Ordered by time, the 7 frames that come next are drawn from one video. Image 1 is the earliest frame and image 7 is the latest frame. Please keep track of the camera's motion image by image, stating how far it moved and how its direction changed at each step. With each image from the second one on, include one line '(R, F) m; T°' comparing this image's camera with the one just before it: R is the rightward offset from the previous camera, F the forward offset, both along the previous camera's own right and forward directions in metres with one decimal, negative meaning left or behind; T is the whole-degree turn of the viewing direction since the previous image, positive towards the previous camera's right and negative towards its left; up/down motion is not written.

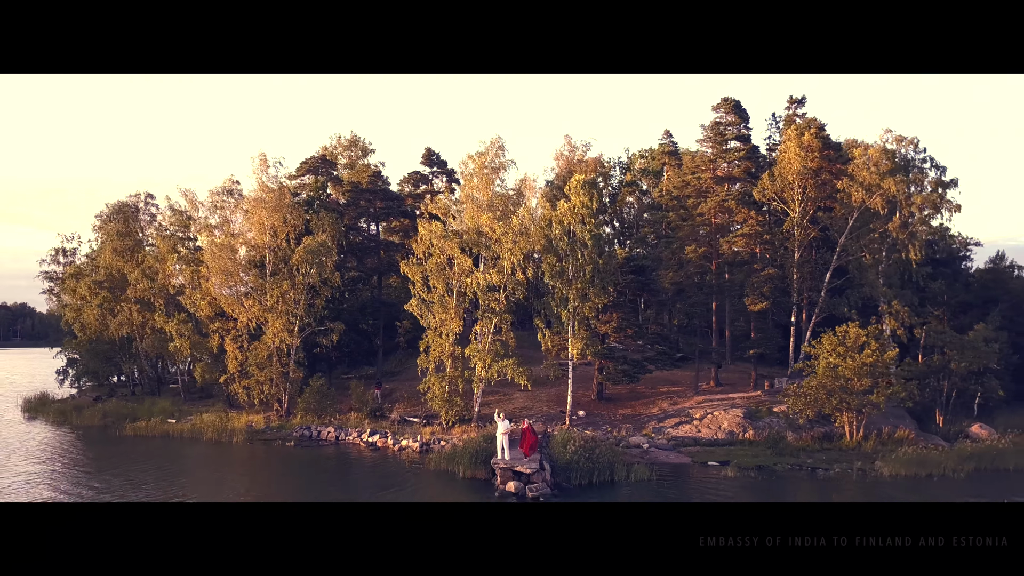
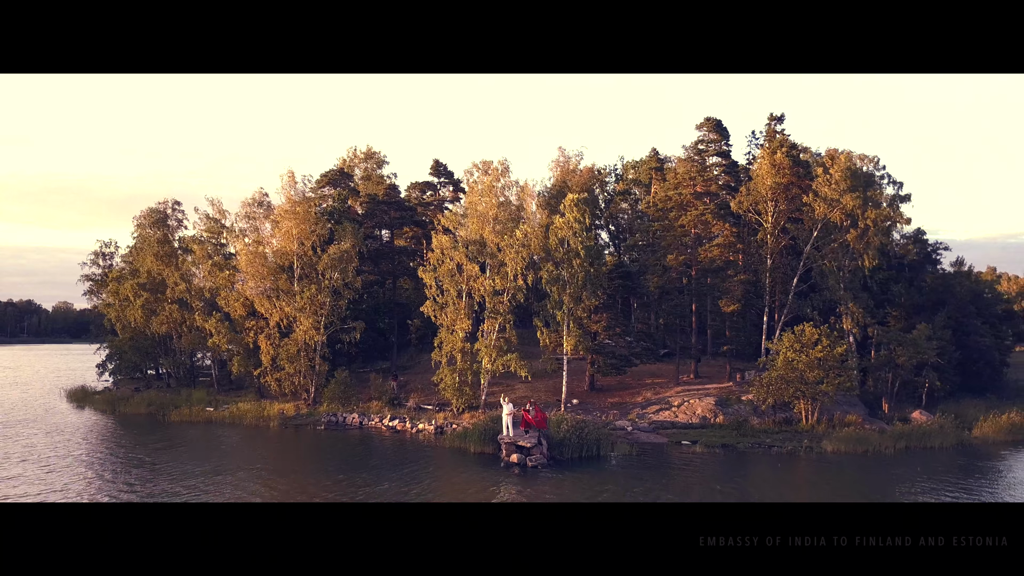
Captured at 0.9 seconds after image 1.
(-0.1, -3.3) m; 0°
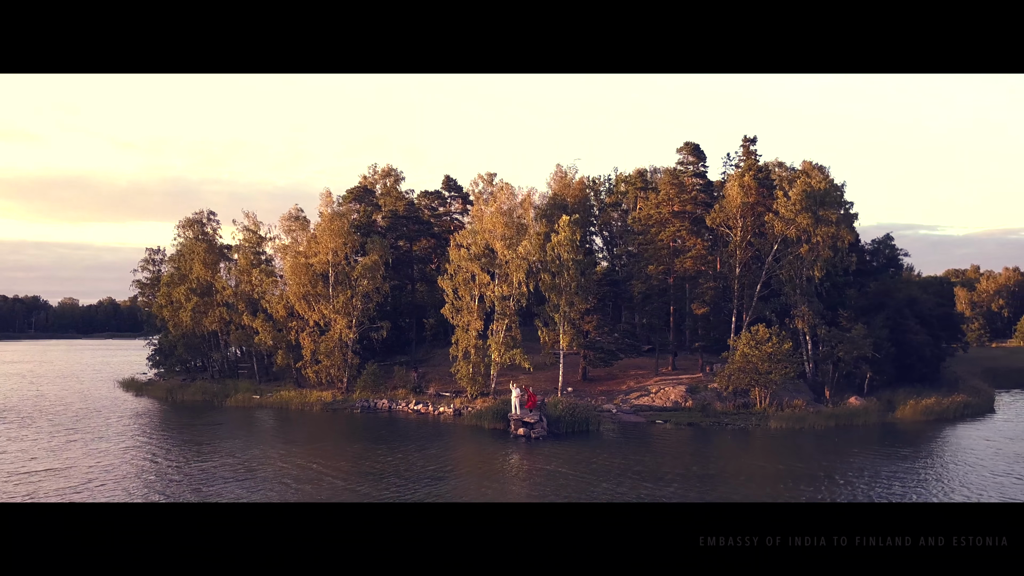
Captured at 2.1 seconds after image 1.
(-0.3, -5.0) m; 0°
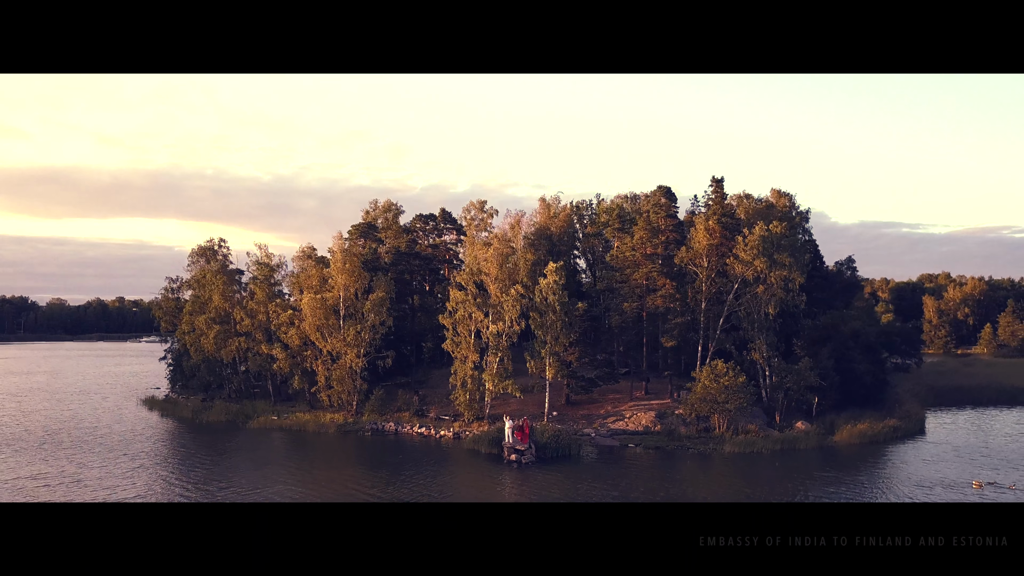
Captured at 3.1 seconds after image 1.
(-0.2, -4.3) m; +1°
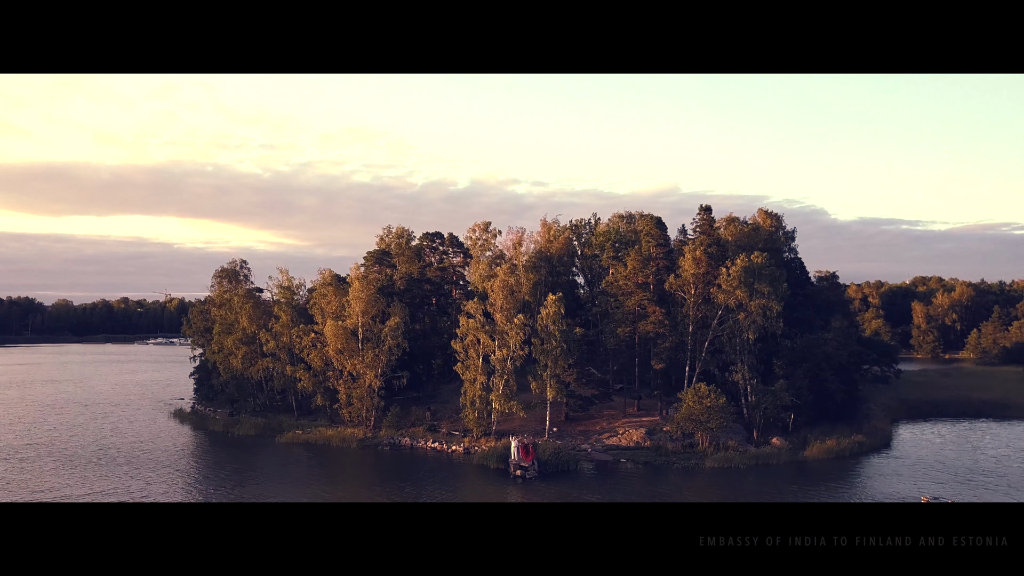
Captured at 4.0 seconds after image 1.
(-0.3, -3.8) m; 0°
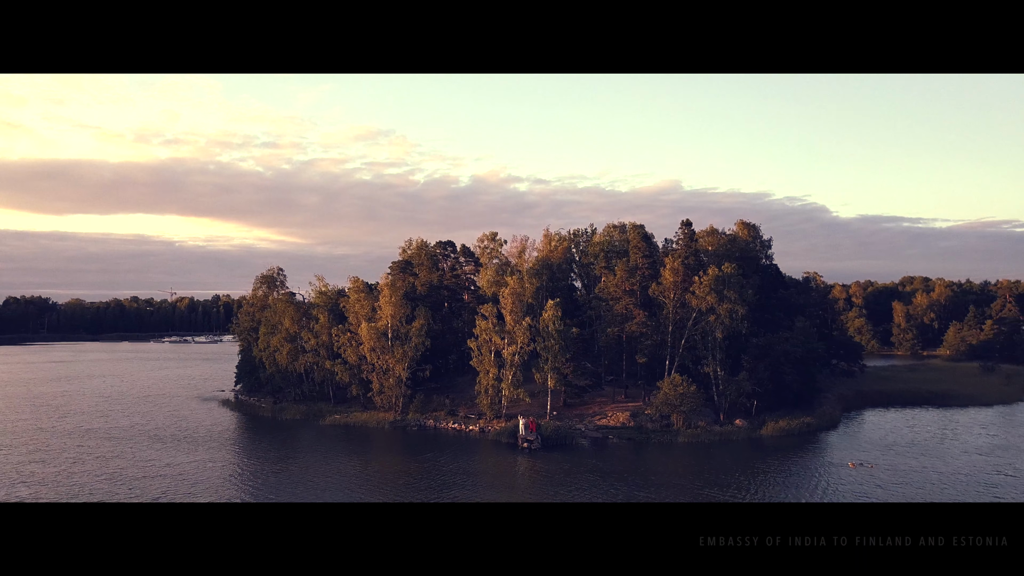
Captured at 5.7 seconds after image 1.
(-0.5, -7.8) m; 0°
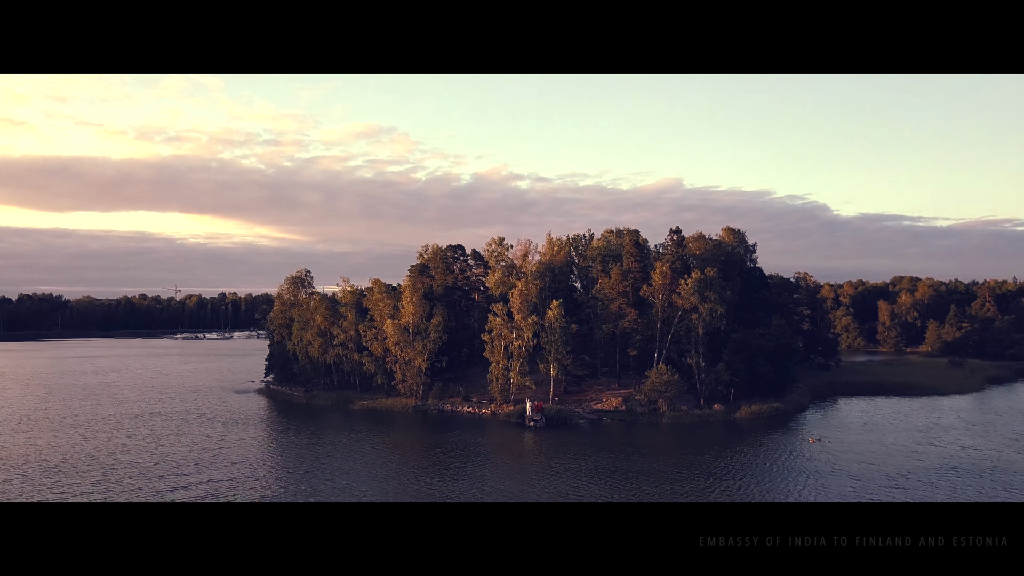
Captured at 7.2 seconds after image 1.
(-0.6, -6.9) m; 0°
